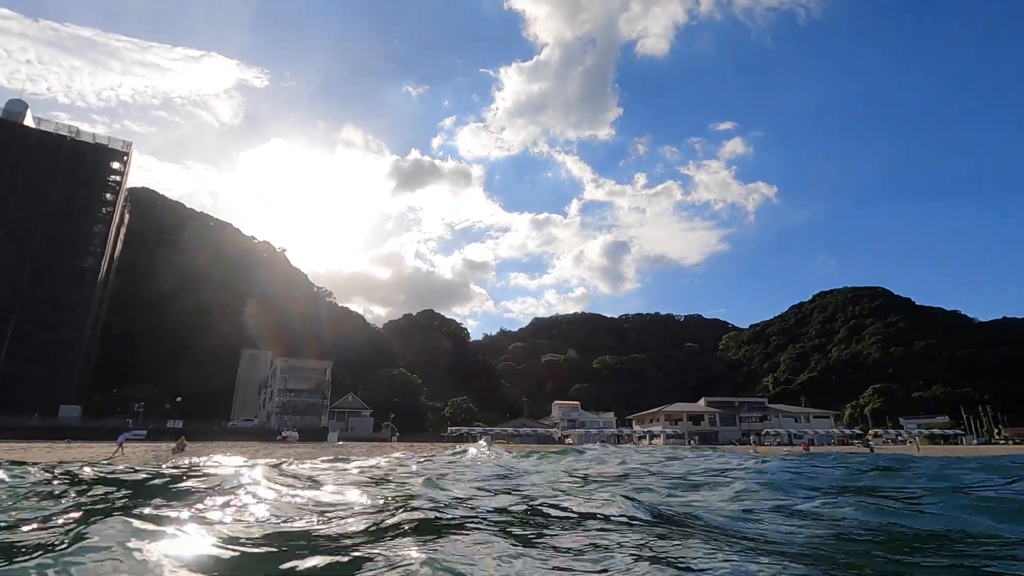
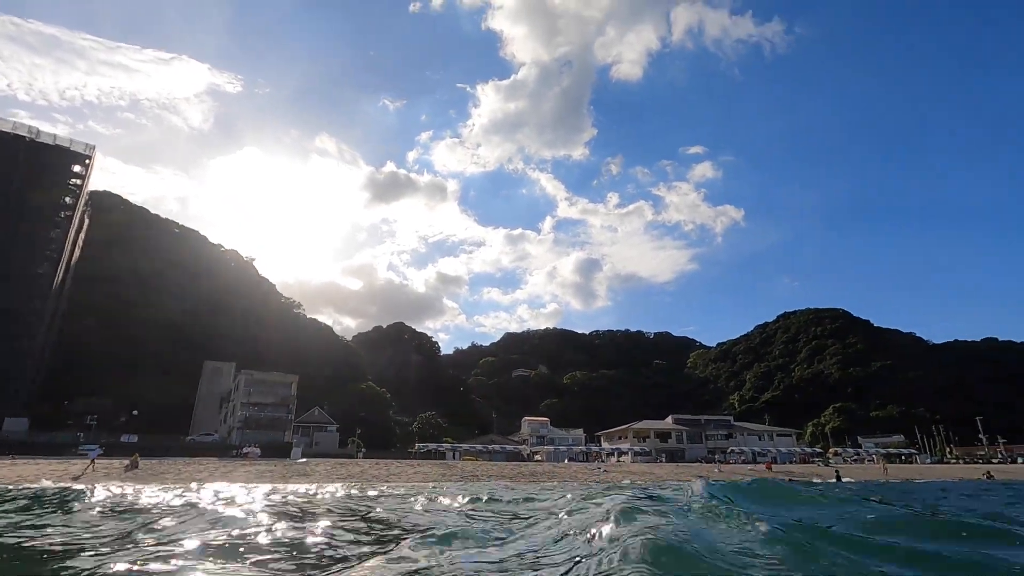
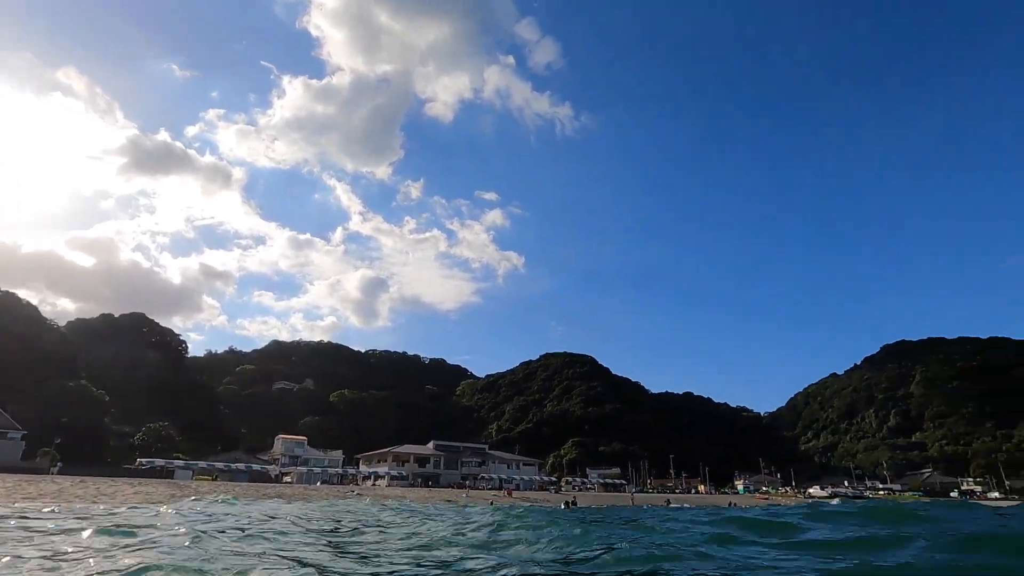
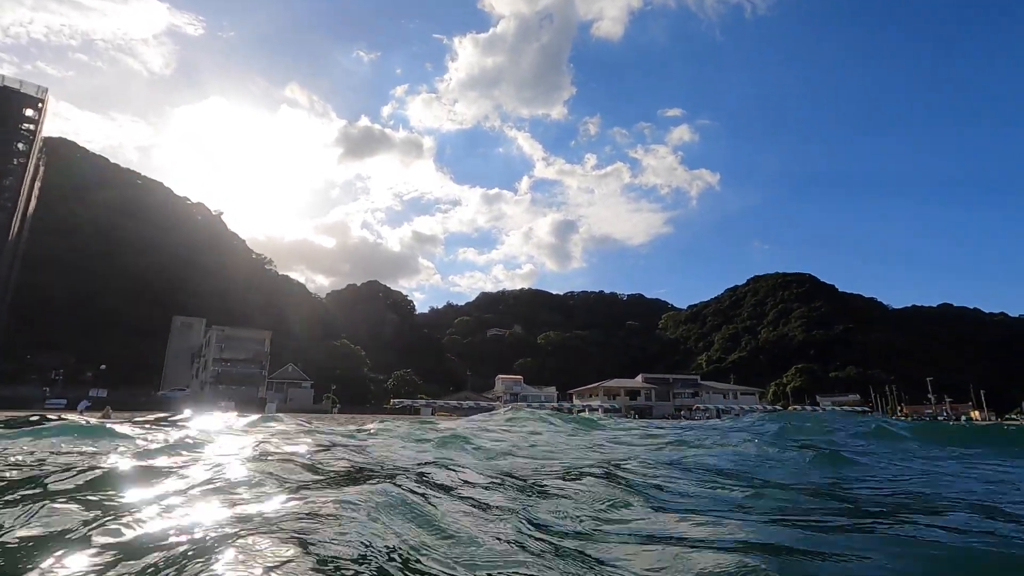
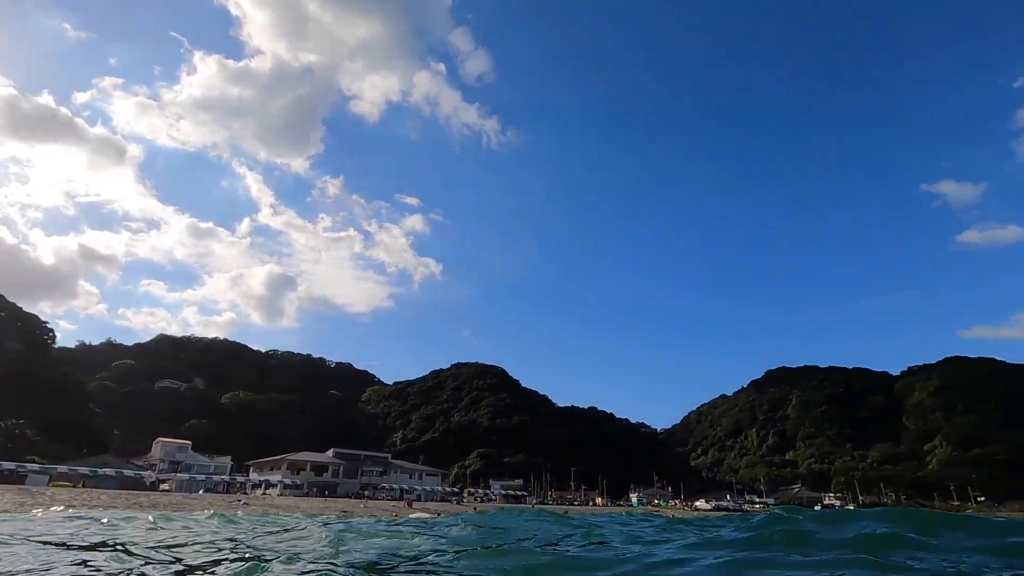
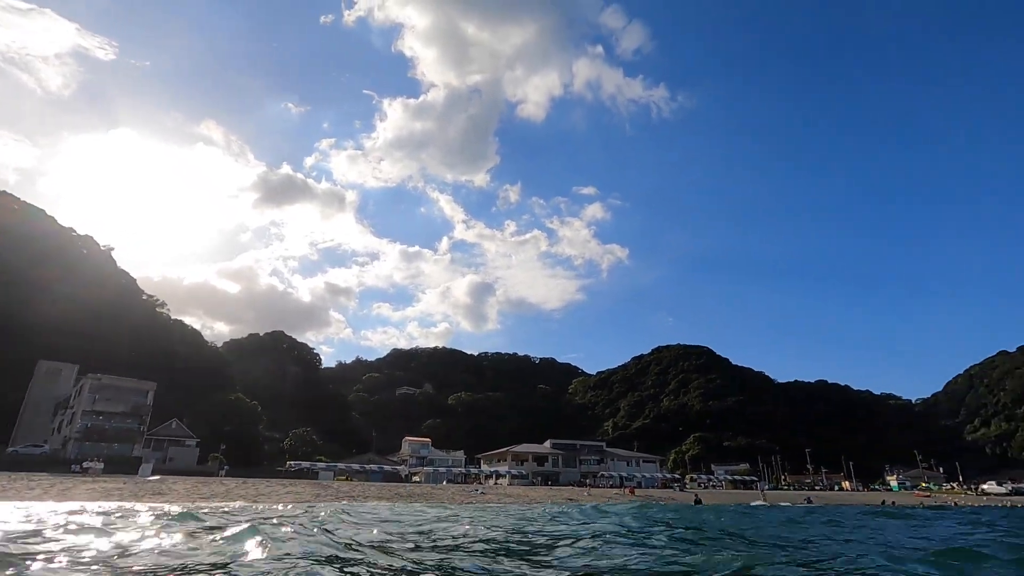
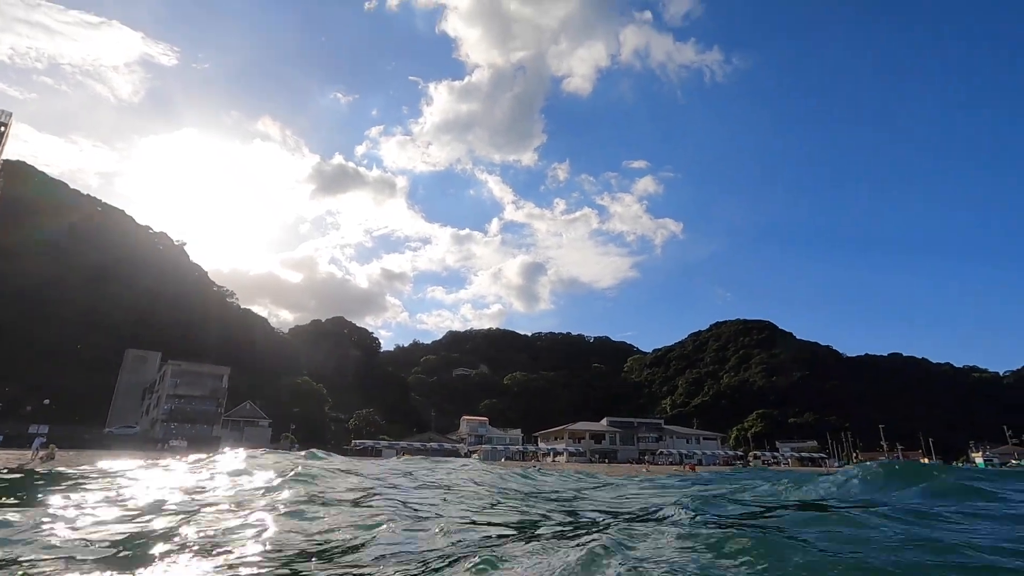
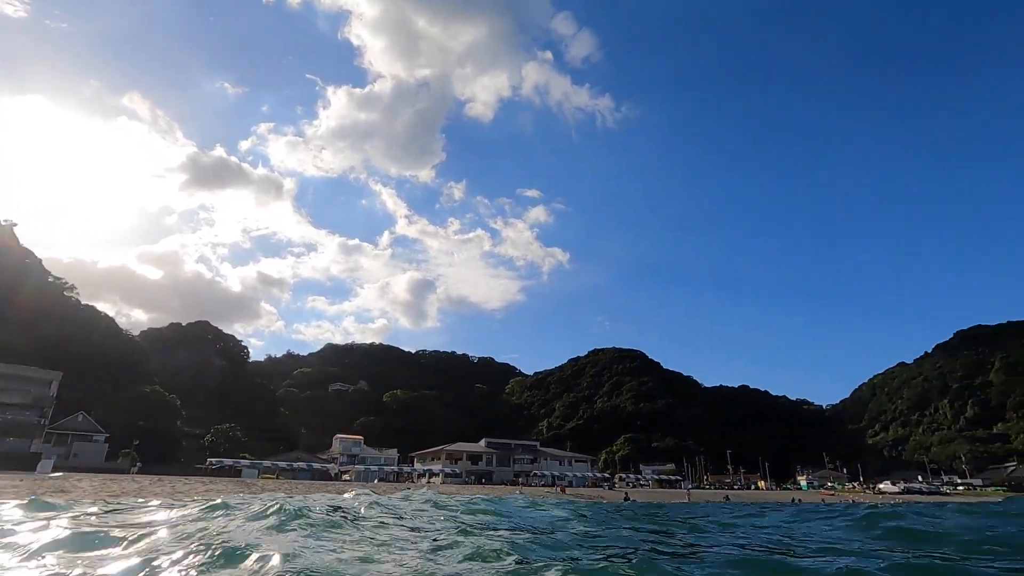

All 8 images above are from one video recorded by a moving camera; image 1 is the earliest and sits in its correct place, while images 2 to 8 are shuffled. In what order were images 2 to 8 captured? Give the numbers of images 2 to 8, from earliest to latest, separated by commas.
2, 4, 7, 6, 8, 3, 5
